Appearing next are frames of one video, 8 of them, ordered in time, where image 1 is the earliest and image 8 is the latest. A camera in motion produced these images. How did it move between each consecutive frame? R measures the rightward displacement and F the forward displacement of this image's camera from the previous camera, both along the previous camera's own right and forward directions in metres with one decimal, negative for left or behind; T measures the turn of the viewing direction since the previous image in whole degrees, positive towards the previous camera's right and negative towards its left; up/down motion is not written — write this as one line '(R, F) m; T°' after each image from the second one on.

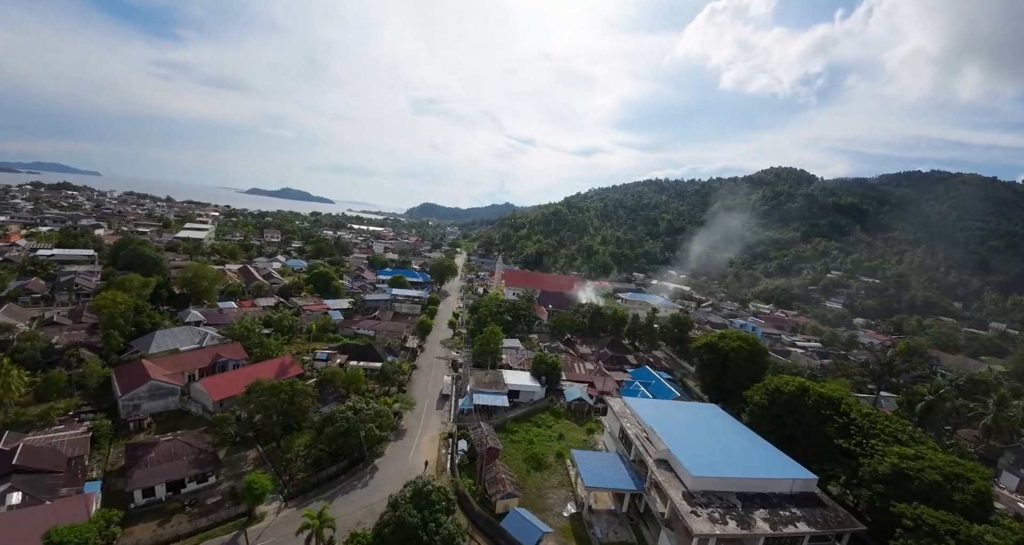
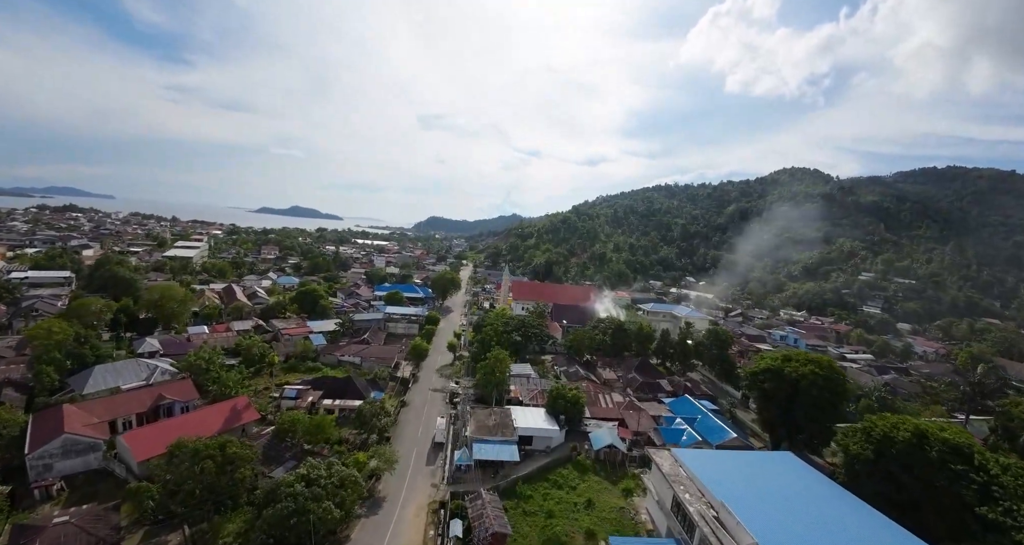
(+0.1, +4.2) m; -1°
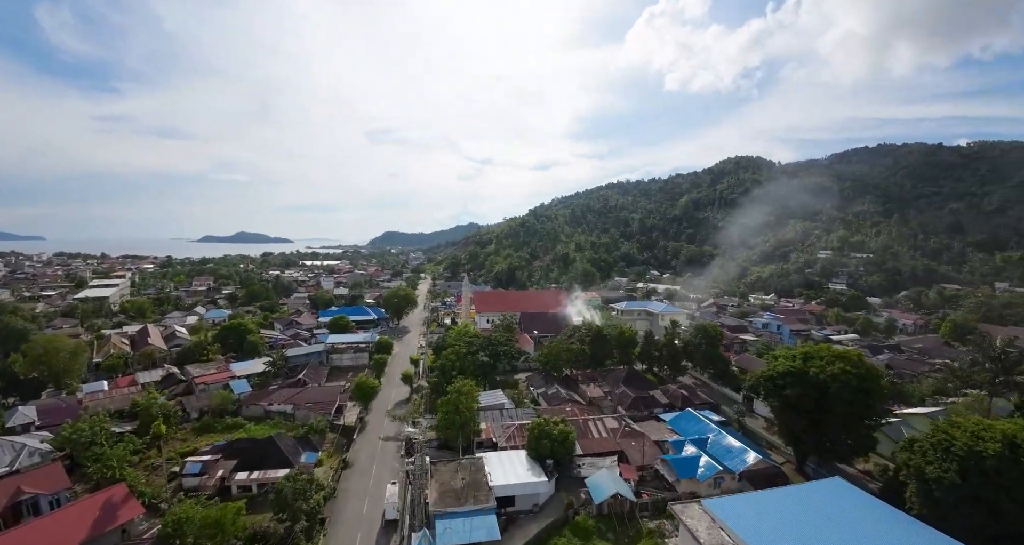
(+0.2, +3.6) m; +5°
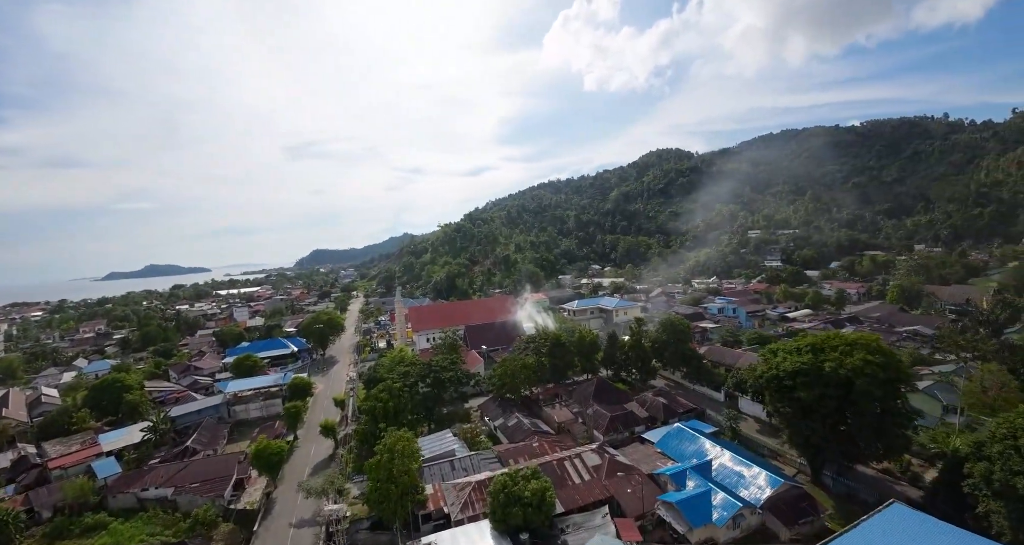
(+0.2, +3.6) m; +8°
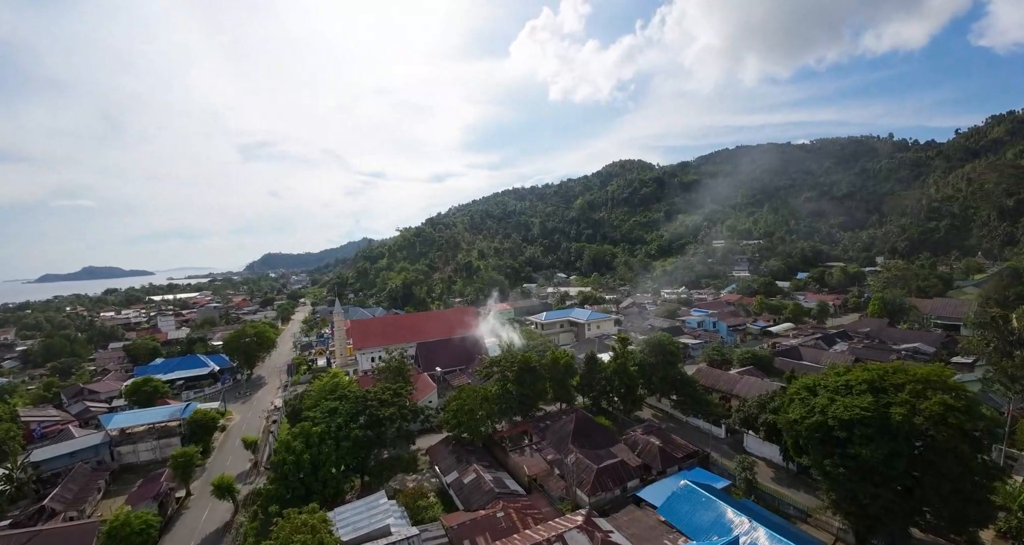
(+0.1, +3.5) m; +5°
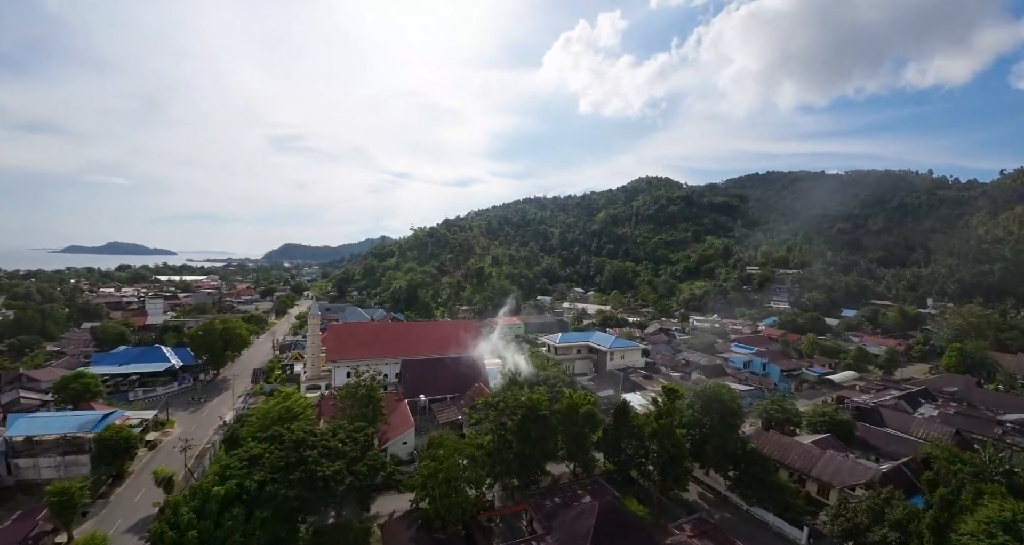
(0.0, +4.1) m; -2°
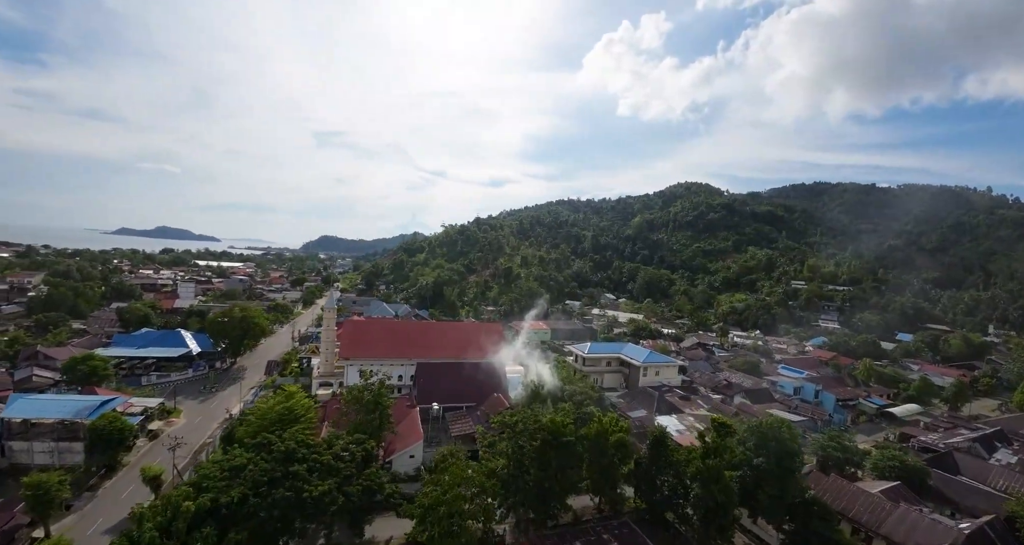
(0.0, +1.6) m; -4°
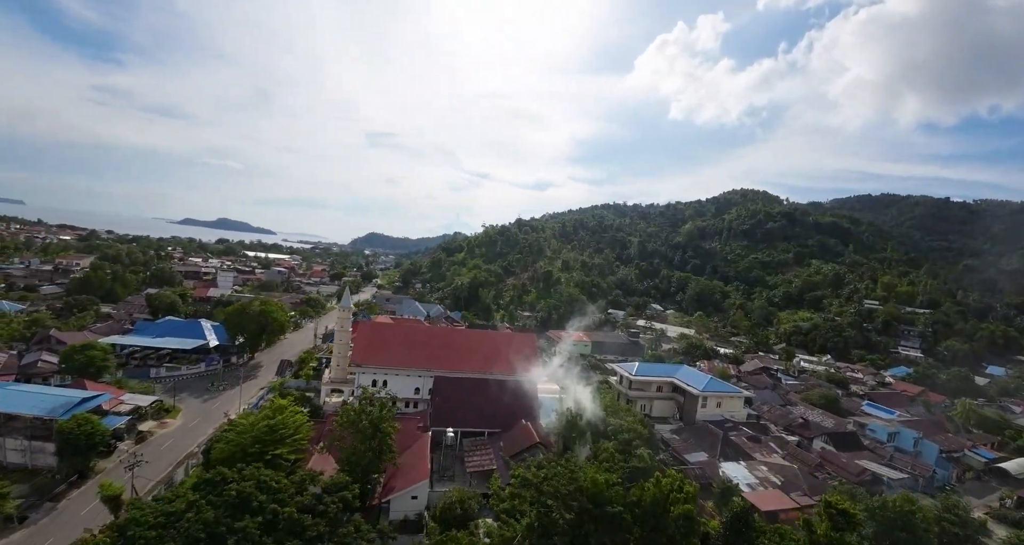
(+0.1, +2.6) m; -6°
